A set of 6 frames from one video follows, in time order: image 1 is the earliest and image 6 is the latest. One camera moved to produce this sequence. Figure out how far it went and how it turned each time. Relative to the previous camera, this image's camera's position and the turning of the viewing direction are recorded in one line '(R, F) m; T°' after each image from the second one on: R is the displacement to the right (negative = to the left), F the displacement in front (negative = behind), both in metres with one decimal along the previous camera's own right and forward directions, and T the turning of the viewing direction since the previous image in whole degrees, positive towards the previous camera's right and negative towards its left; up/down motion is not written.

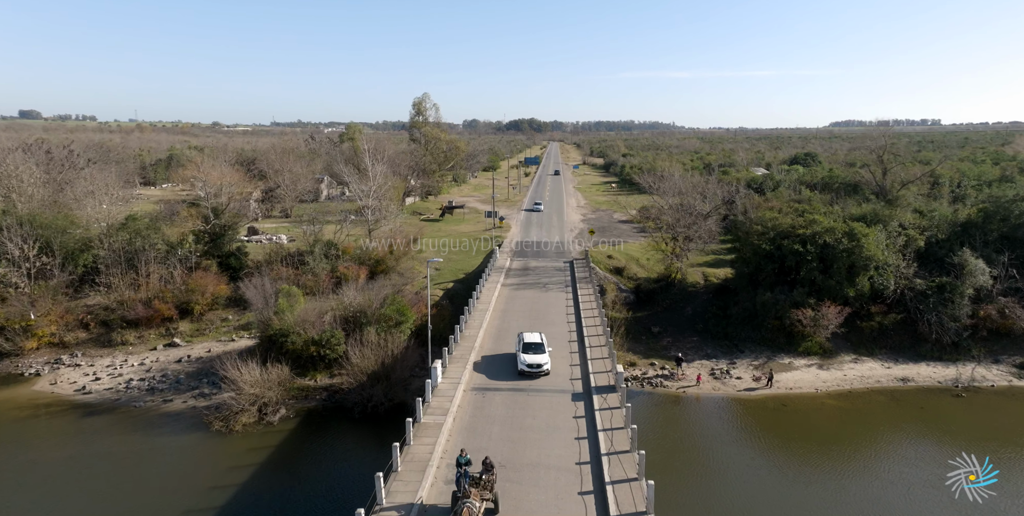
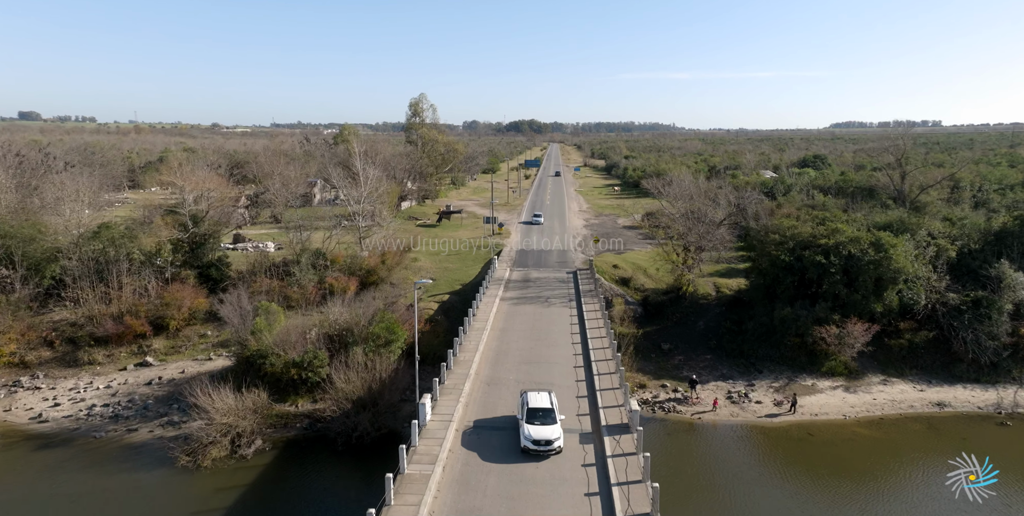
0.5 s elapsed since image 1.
(0.0, +2.4) m; 0°
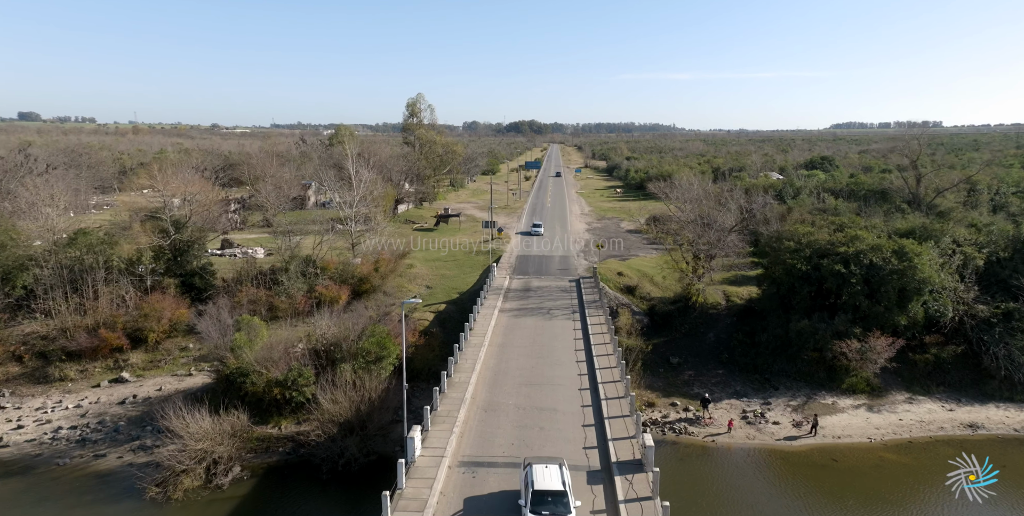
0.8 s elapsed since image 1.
(0.0, +1.8) m; 0°
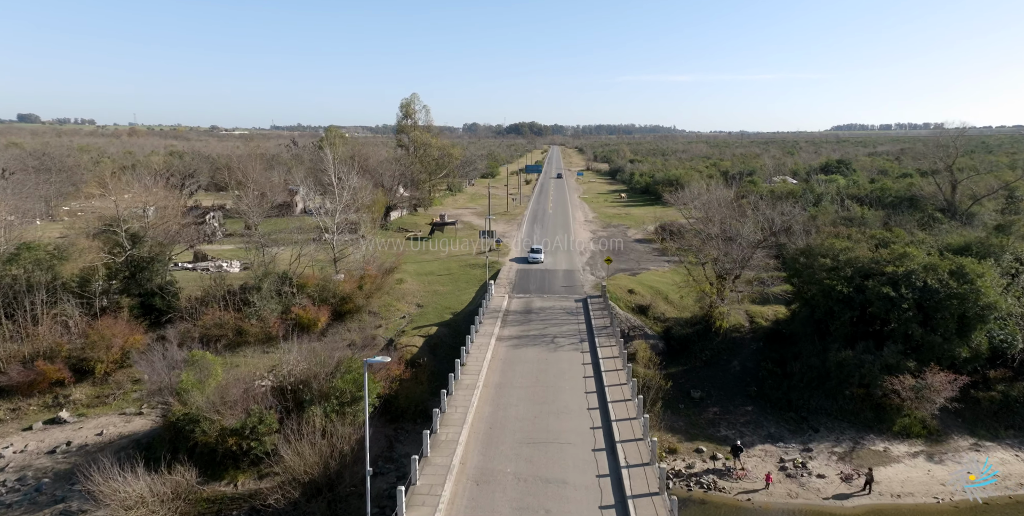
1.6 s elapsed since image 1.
(0.0, +3.7) m; 0°
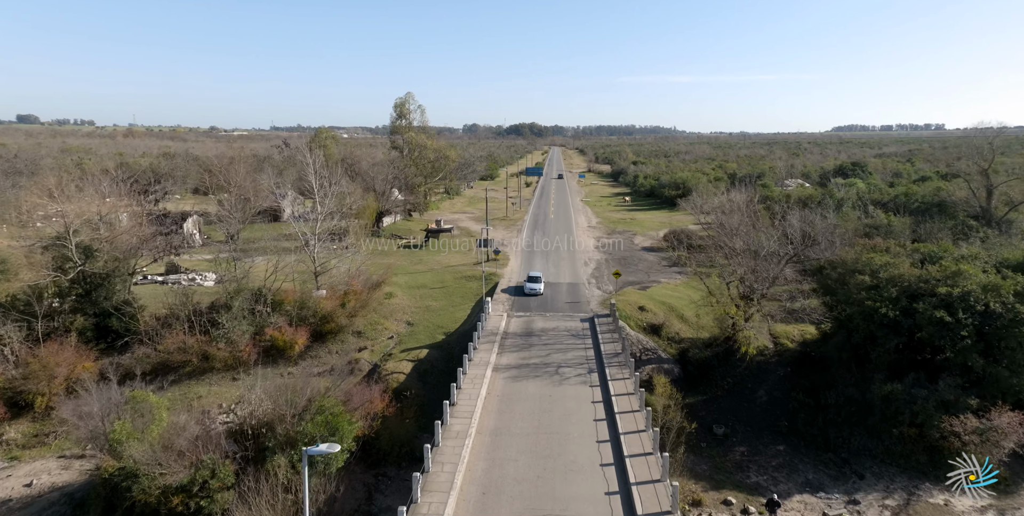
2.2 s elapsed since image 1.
(+0.1, +3.1) m; 0°
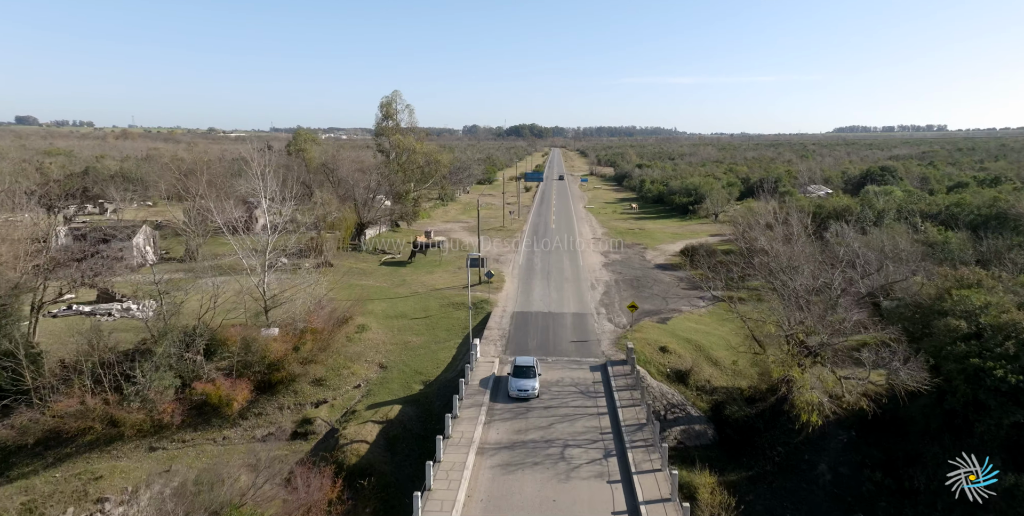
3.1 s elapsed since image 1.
(+0.2, +5.6) m; 0°
